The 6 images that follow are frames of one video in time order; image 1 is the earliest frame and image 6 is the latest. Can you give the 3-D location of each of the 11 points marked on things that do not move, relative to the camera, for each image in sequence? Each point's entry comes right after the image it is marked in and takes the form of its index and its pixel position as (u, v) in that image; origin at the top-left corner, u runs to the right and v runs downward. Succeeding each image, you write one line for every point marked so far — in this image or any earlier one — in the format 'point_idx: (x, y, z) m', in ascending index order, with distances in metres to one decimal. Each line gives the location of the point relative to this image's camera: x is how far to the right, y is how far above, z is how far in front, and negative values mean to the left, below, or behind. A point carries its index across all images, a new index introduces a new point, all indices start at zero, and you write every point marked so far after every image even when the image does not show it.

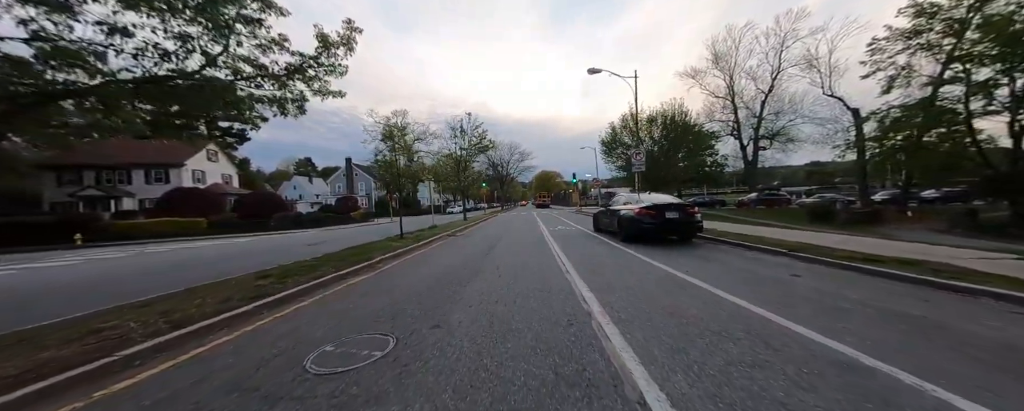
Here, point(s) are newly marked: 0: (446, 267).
0: (-2.2, -2.0, +8.9) m
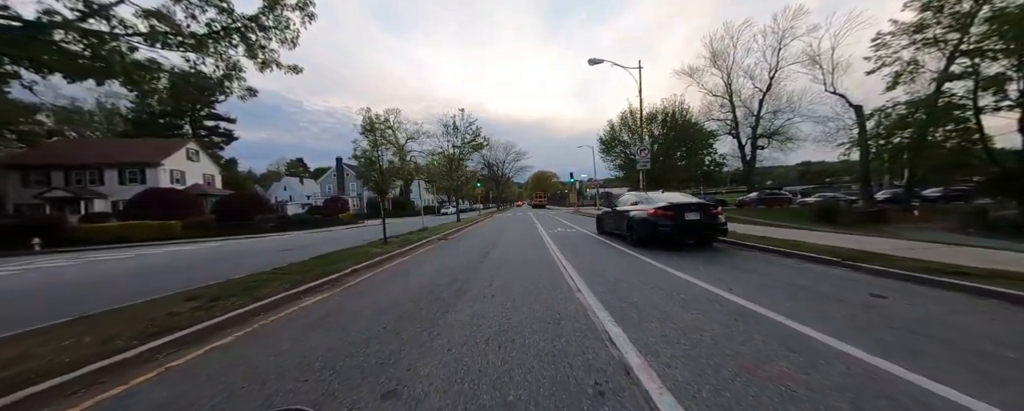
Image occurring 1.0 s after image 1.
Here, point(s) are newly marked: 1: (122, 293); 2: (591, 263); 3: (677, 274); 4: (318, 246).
0: (-2.3, -2.0, +7.5) m
1: (-14.8, -3.3, +10.4) m
2: (+2.2, -1.6, +7.8) m
3: (+3.9, -1.5, +6.5) m
4: (-14.1, -3.0, +19.8) m
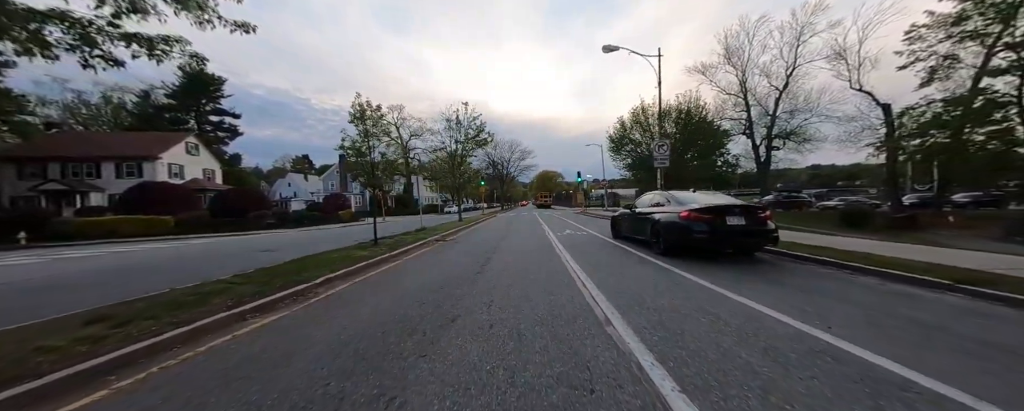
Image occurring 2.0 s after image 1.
0: (-2.2, -2.0, +6.2) m
1: (-14.7, -3.1, +9.2) m
2: (+2.4, -1.6, +6.4) m
3: (+3.9, -1.6, +5.1) m
4: (-13.8, -2.7, +18.6) m
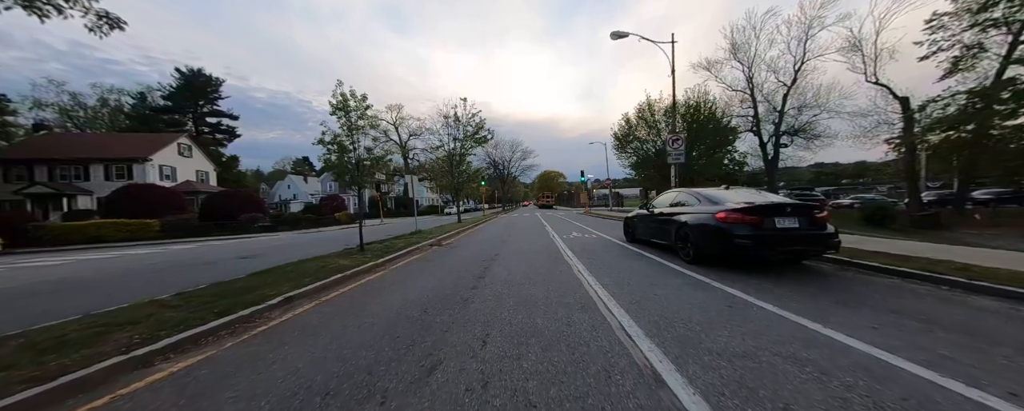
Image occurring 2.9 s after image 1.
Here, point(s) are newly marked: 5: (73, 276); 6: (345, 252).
0: (-2.1, -2.0, +5.0) m
1: (-14.6, -3.2, +8.1) m
2: (+2.4, -1.6, +5.2) m
3: (+4.0, -1.5, +3.9) m
4: (-13.7, -2.8, +17.5) m
5: (-21.6, -3.5, +13.5) m
6: (-6.1, -1.7, +10.1) m
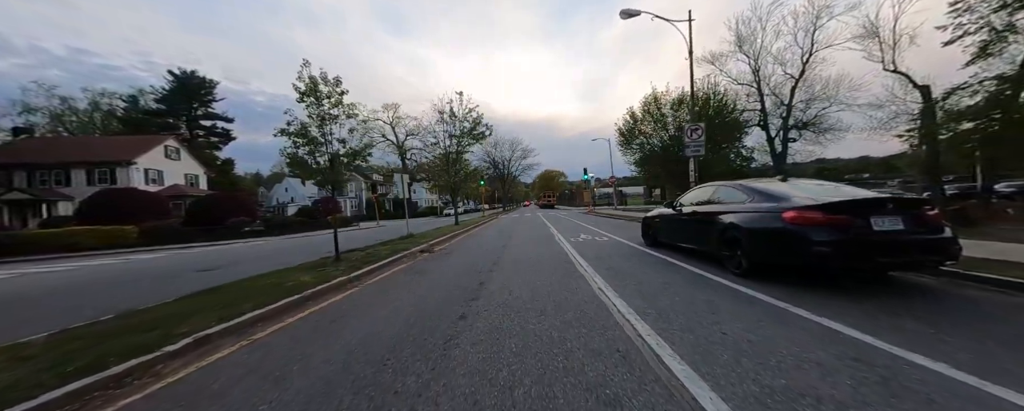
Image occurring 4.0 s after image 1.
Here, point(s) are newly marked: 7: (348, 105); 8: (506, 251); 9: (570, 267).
0: (-2.1, -2.0, +3.5) m
1: (-14.6, -3.4, +6.6) m
2: (+2.4, -1.5, +3.7) m
3: (+4.0, -1.5, +2.4) m
4: (-13.6, -3.0, +16.0) m
5: (-21.5, -3.8, +12.1) m
6: (-6.1, -1.8, +8.6) m
7: (-5.5, +3.3, +9.1) m
8: (-0.2, -1.8, +11.1) m
9: (+1.6, -1.7, +7.7) m
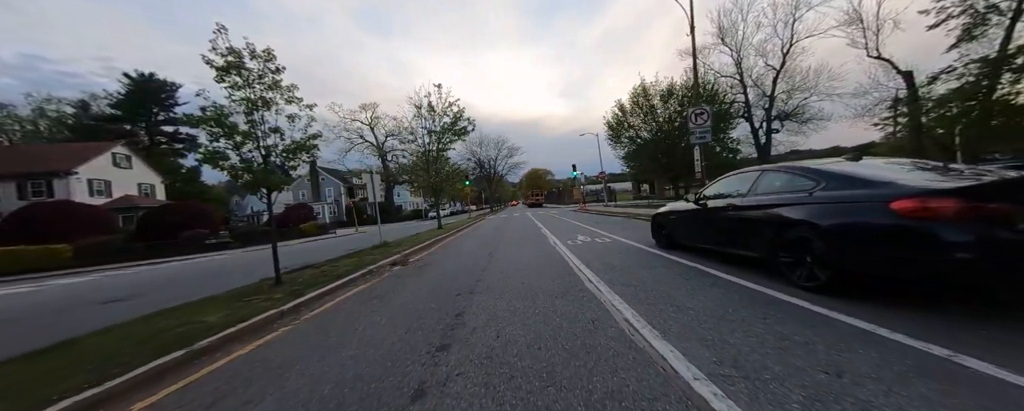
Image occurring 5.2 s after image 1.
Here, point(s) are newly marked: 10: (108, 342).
0: (-2.2, -2.1, +1.8) m
1: (-14.7, -3.9, +4.4) m
2: (+2.3, -1.5, +2.2) m
3: (+4.0, -1.3, +0.9) m
4: (-14.1, -3.5, +13.8) m
5: (-21.9, -4.5, +9.6) m
6: (-6.4, -2.0, +6.7) m
7: (-5.9, +3.1, +7.3) m
8: (-0.6, -1.9, +9.5) m
9: (+1.3, -1.7, +6.2) m
10: (-6.8, -2.2, +4.8) m
